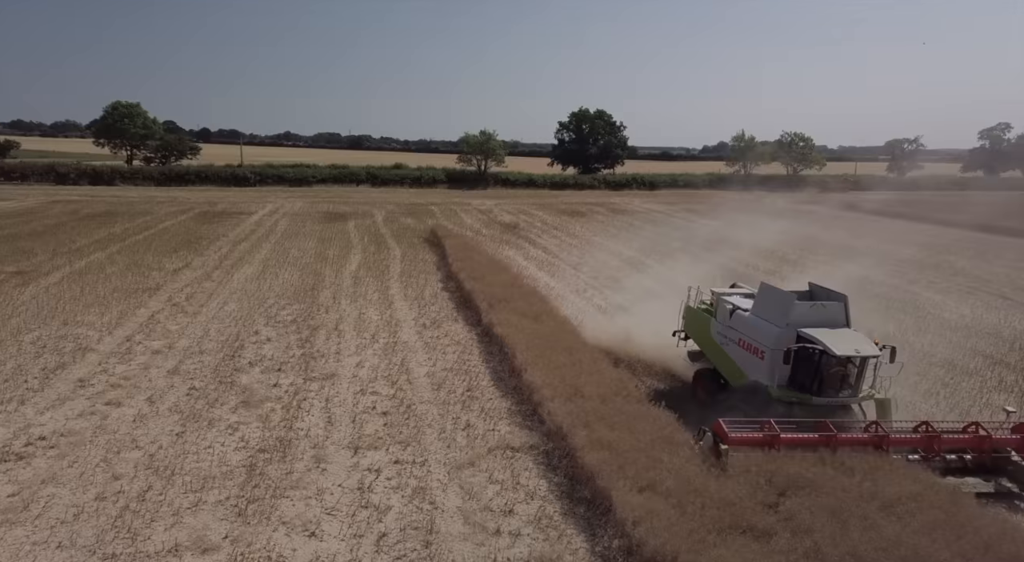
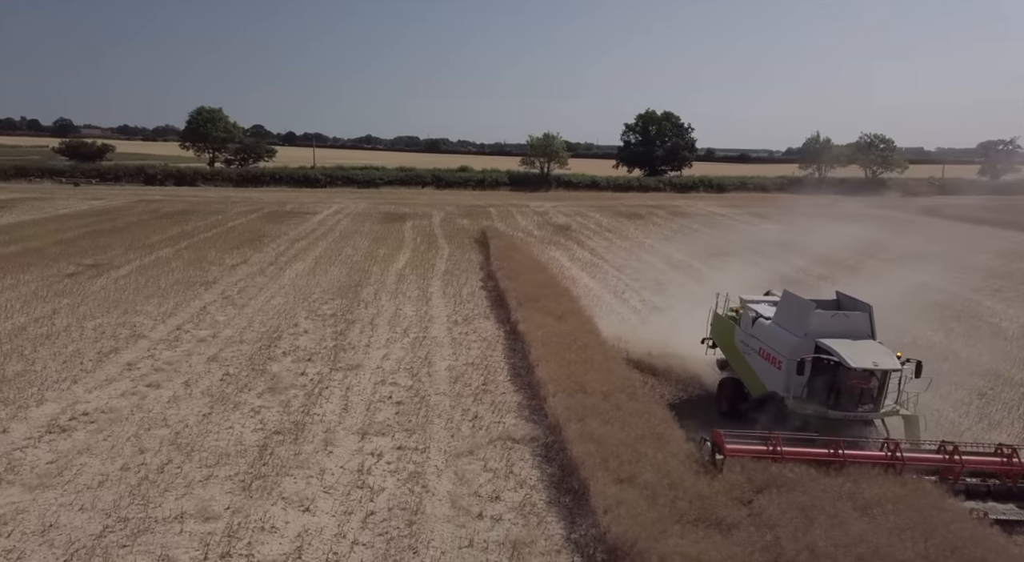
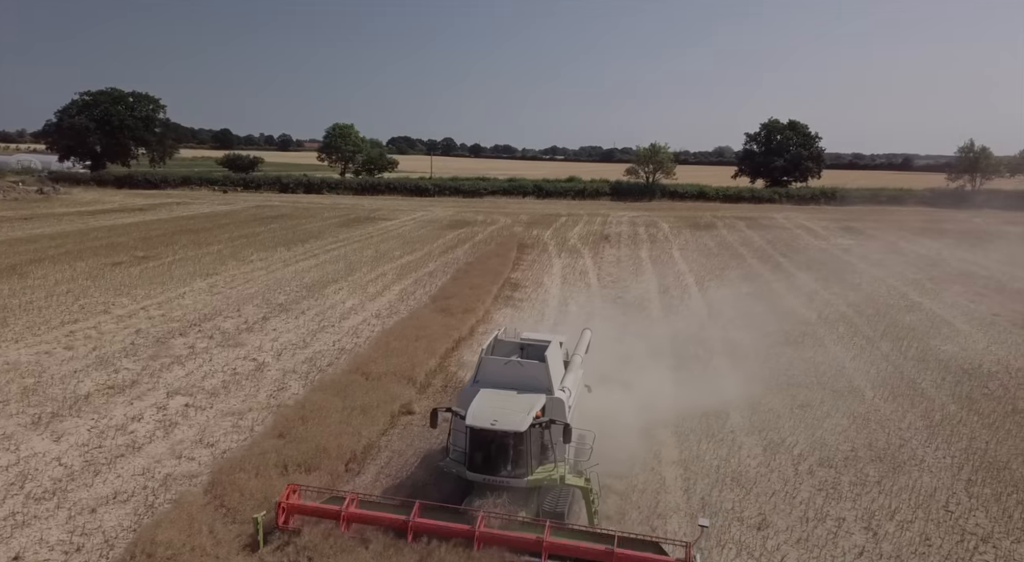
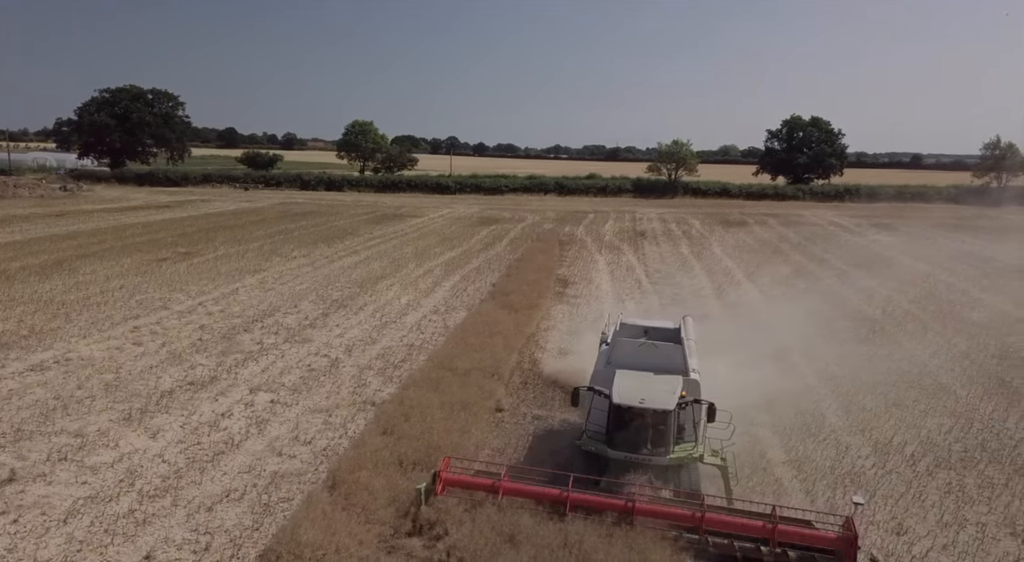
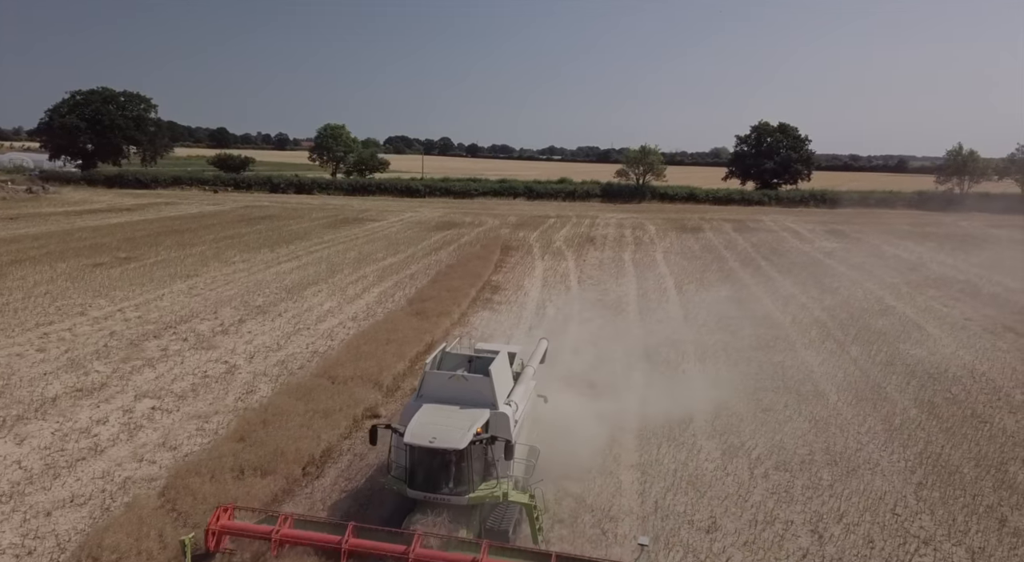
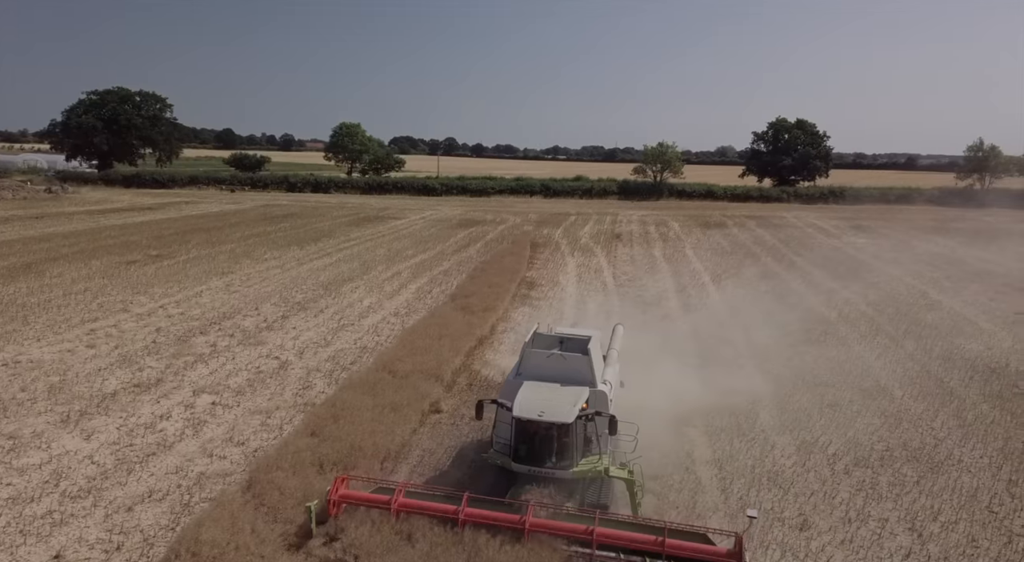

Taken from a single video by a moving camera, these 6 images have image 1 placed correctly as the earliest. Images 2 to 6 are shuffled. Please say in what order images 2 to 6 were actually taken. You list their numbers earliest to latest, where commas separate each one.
2, 4, 6, 3, 5
